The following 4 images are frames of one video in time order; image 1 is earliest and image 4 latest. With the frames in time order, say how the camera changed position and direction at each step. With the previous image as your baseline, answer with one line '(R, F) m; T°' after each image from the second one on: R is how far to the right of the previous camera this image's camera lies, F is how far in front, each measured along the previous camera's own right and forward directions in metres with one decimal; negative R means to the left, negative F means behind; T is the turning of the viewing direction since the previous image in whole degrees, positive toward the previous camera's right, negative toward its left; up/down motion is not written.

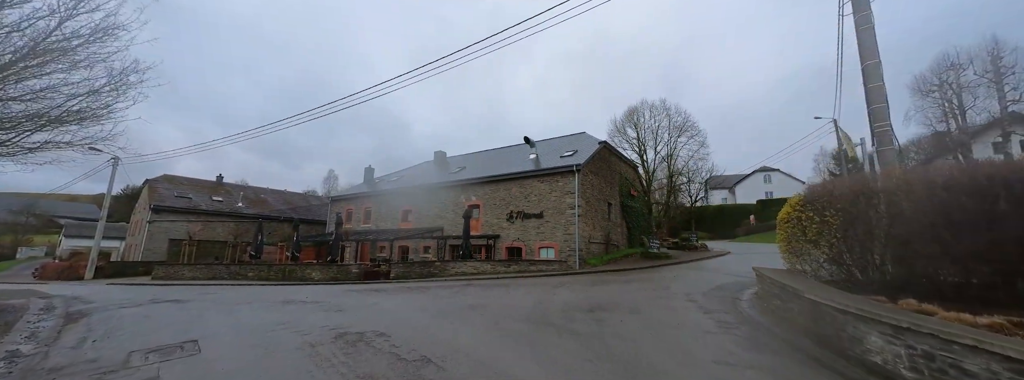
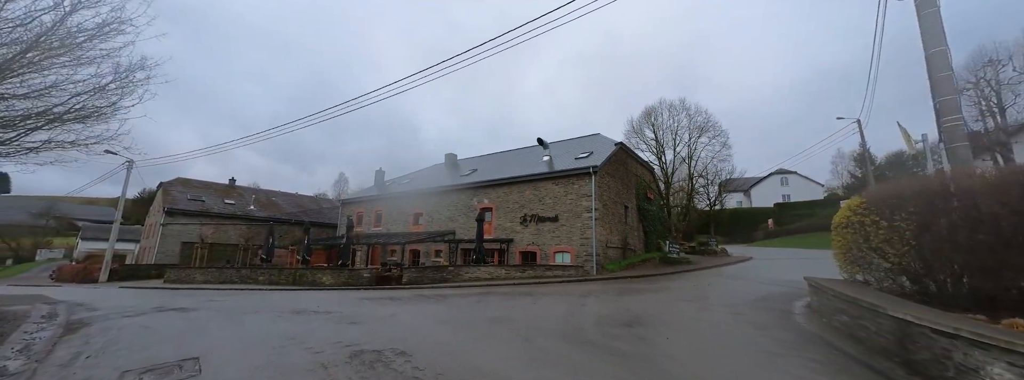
(-0.3, +0.4) m; -1°
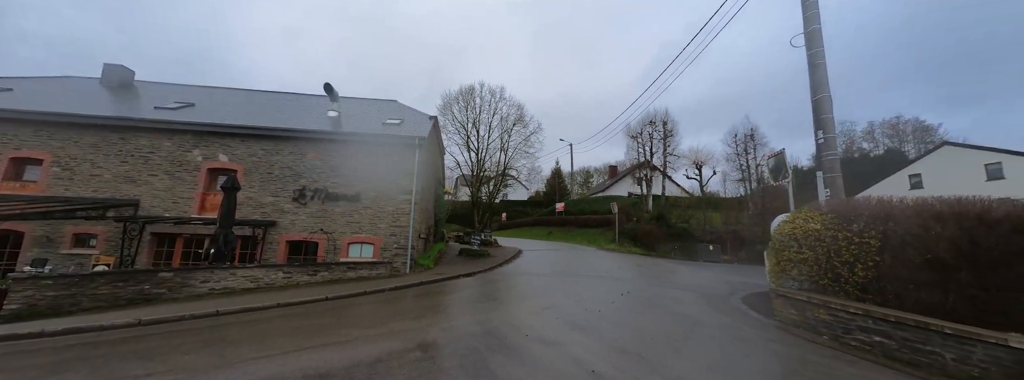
(-2.2, +3.6) m; +43°
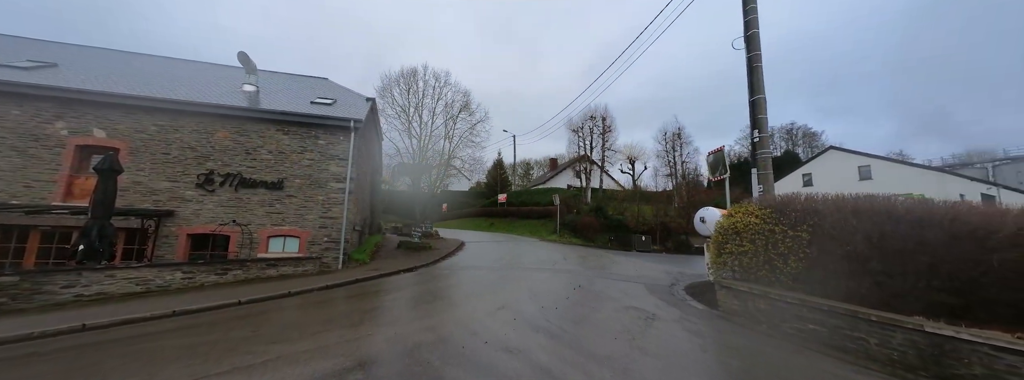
(-0.2, +0.4) m; +10°
